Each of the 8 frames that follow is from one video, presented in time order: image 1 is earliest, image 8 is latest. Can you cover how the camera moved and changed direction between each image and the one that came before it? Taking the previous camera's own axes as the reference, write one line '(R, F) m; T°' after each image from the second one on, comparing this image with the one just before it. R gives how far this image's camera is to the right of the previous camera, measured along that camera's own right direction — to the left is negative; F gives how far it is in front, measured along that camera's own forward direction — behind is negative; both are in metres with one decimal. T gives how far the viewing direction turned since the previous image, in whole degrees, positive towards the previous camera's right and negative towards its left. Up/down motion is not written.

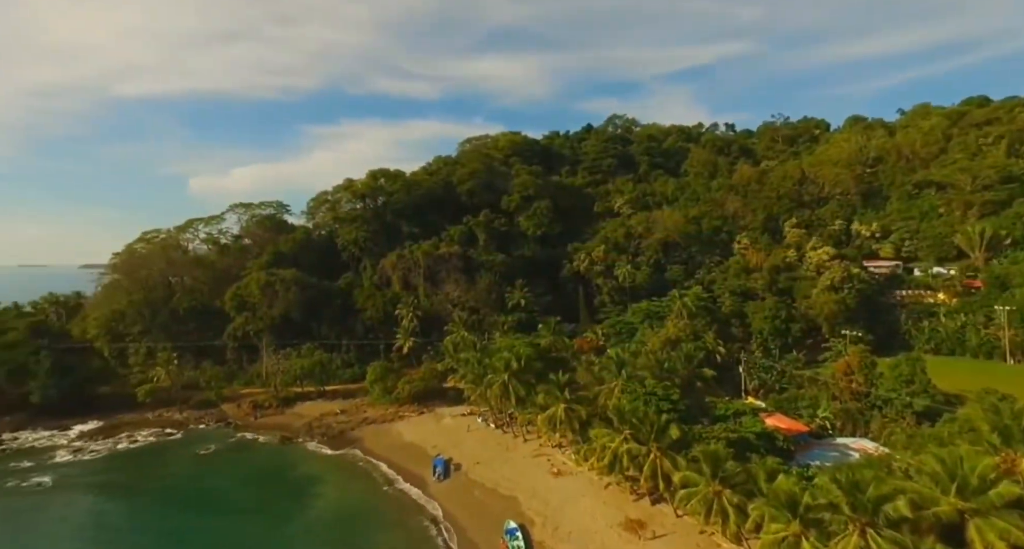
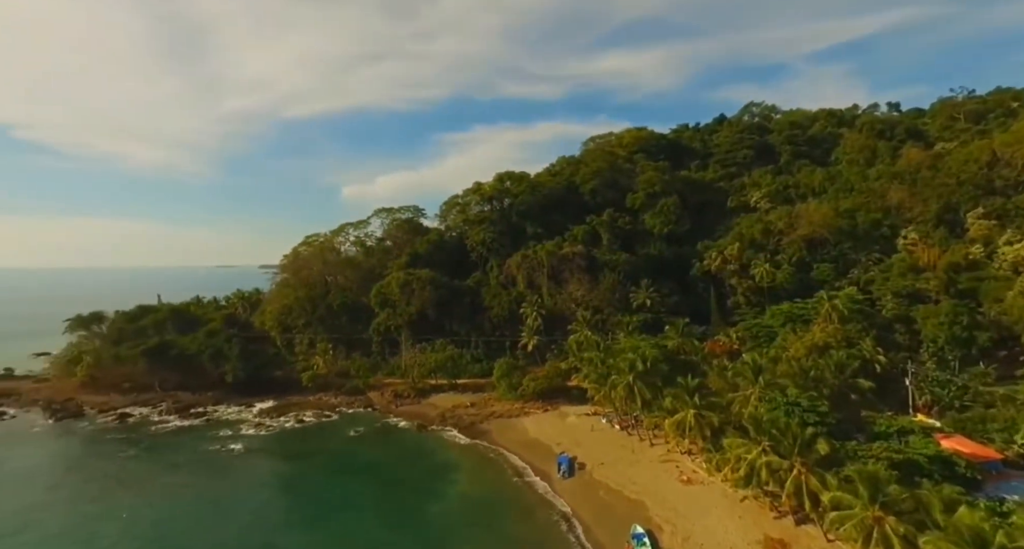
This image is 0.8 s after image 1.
(-1.5, -0.4) m; -13°
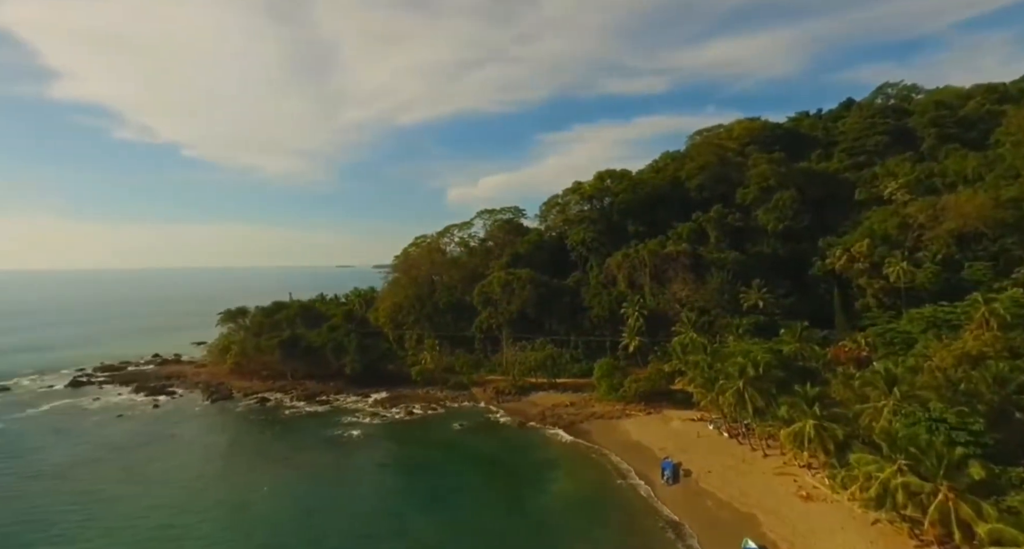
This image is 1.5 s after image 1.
(-1.2, -0.3) m; -10°
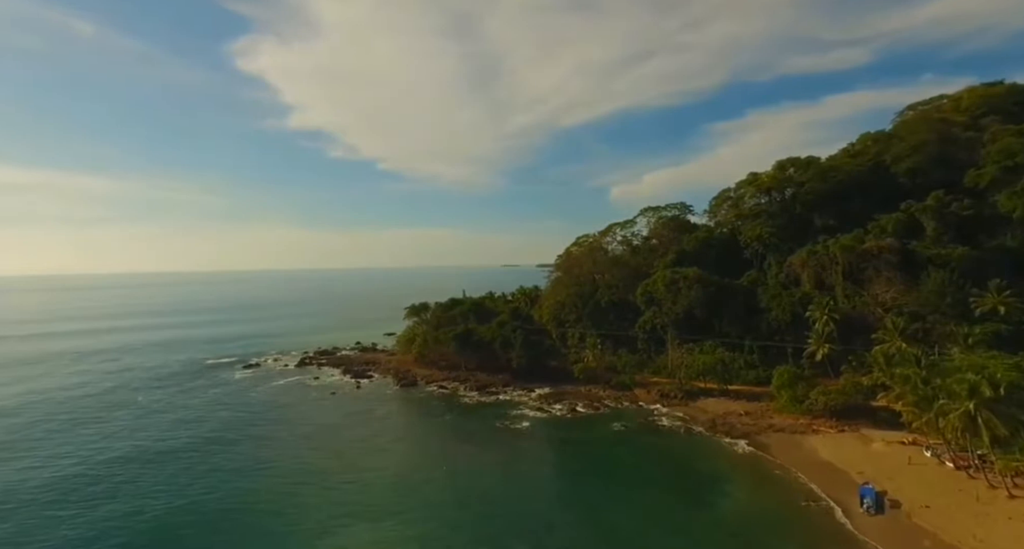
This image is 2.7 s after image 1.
(-1.7, -0.6) m; -17°
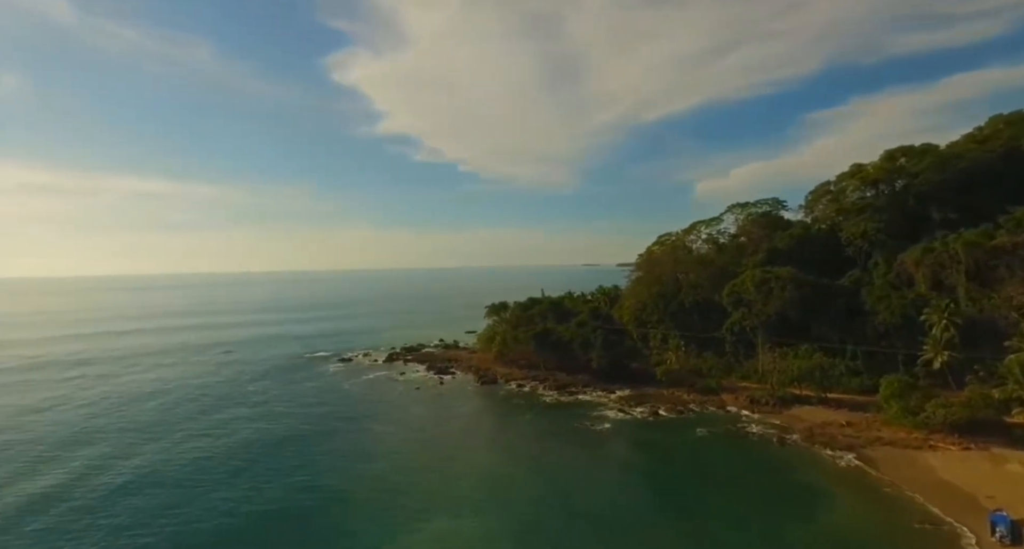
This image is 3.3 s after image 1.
(-0.7, -0.3) m; -8°
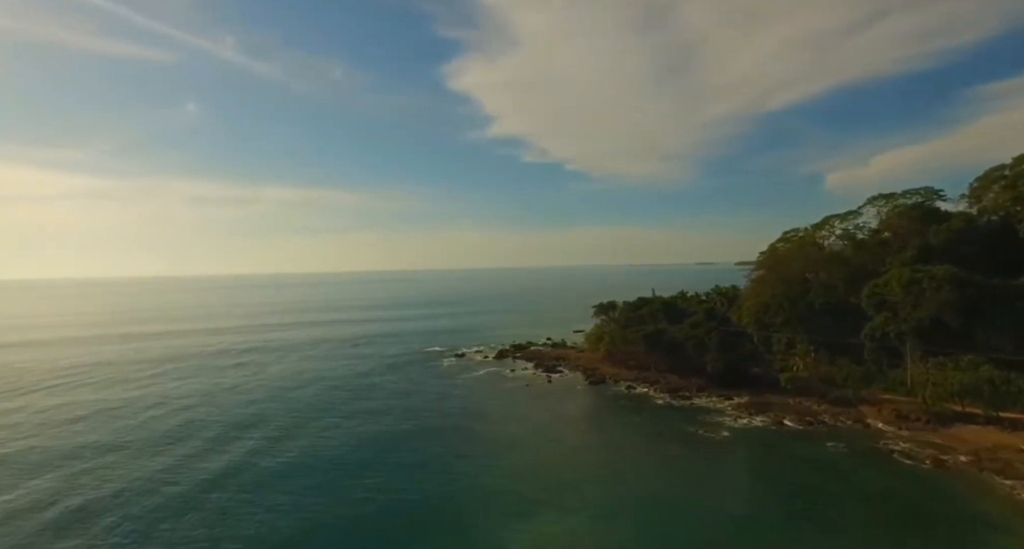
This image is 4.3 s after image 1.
(-0.4, -0.6) m; -12°
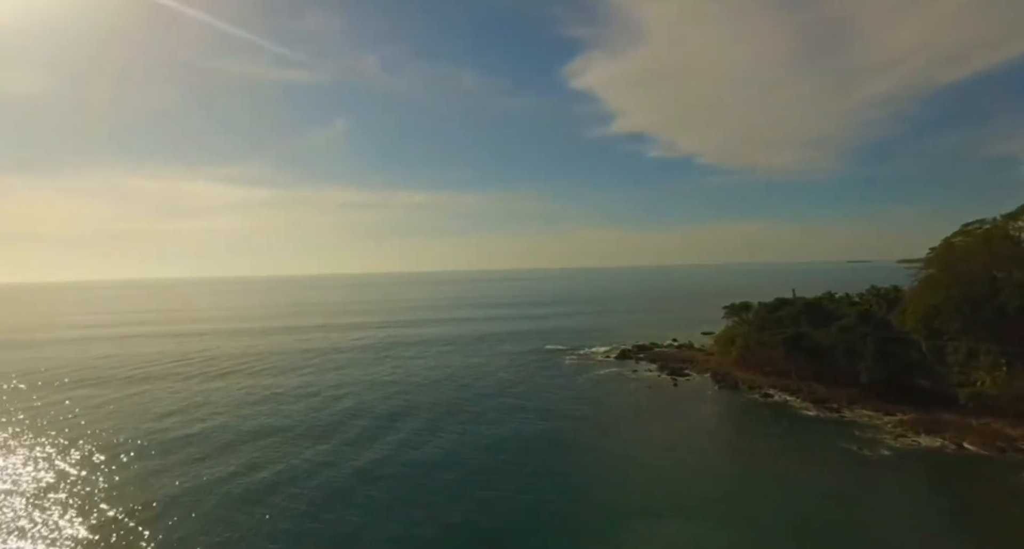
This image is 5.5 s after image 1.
(-0.3, -0.8) m; -14°
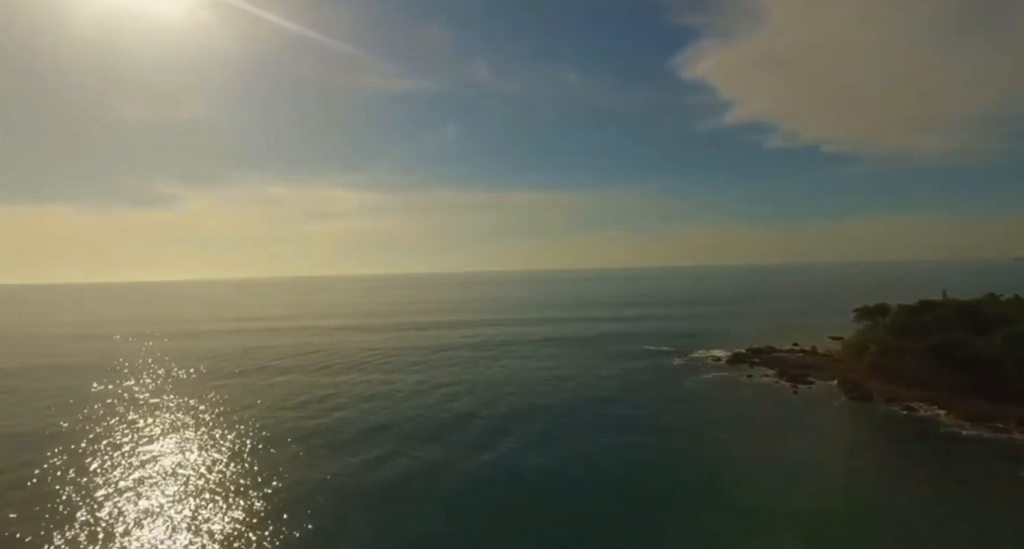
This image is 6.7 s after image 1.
(-0.1, -1.0) m; -12°
